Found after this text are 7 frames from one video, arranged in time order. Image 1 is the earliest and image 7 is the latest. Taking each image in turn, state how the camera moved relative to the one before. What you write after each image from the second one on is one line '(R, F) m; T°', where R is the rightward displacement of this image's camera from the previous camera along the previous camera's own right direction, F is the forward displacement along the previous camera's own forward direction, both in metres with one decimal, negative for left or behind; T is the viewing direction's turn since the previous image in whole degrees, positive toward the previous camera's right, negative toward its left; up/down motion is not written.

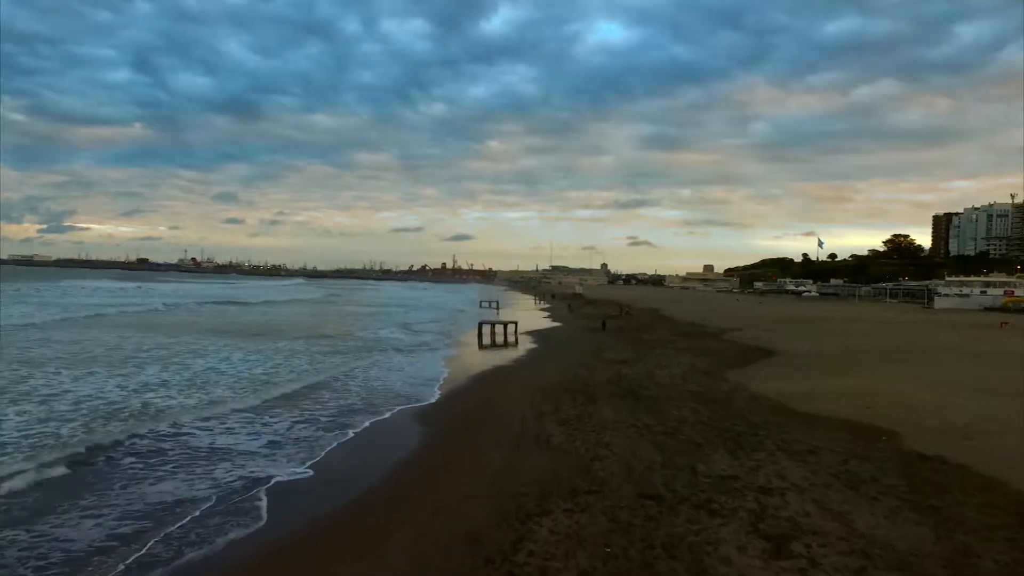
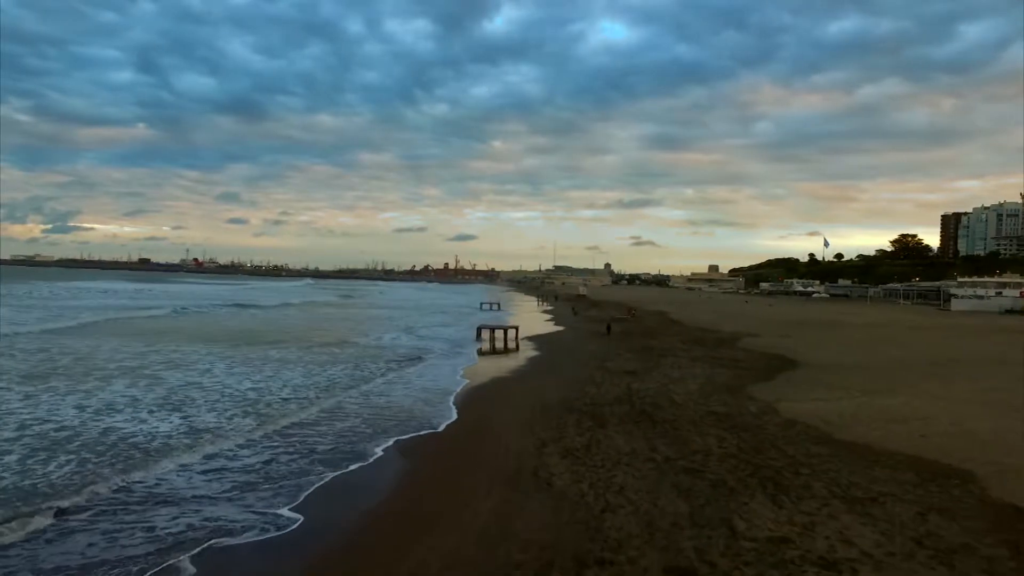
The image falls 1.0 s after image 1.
(+0.1, +1.4) m; 0°
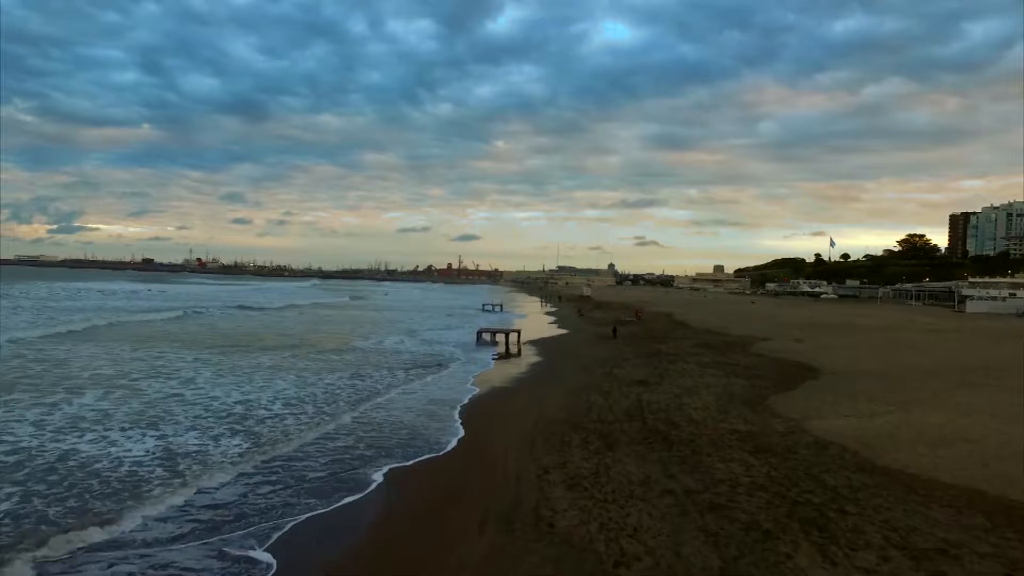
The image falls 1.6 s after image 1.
(+0.1, +1.0) m; 0°
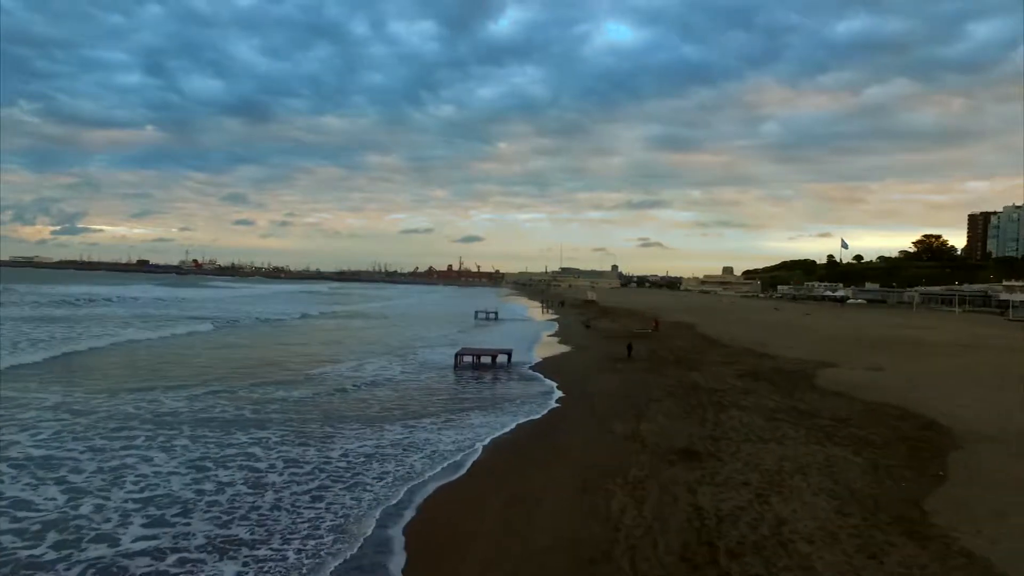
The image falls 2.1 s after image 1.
(+0.3, +4.9) m; 0°
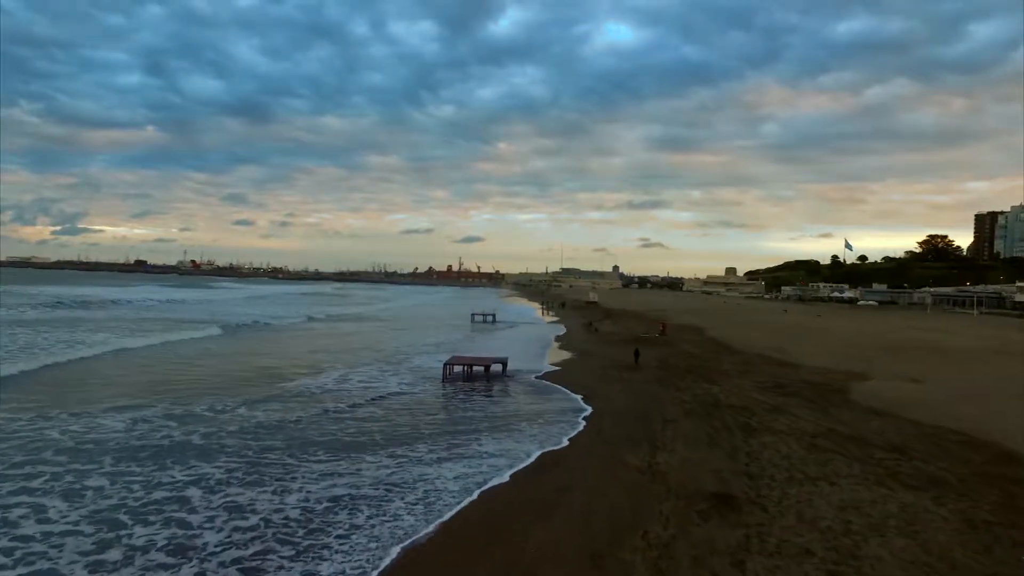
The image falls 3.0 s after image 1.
(+0.1, +1.8) m; 0°
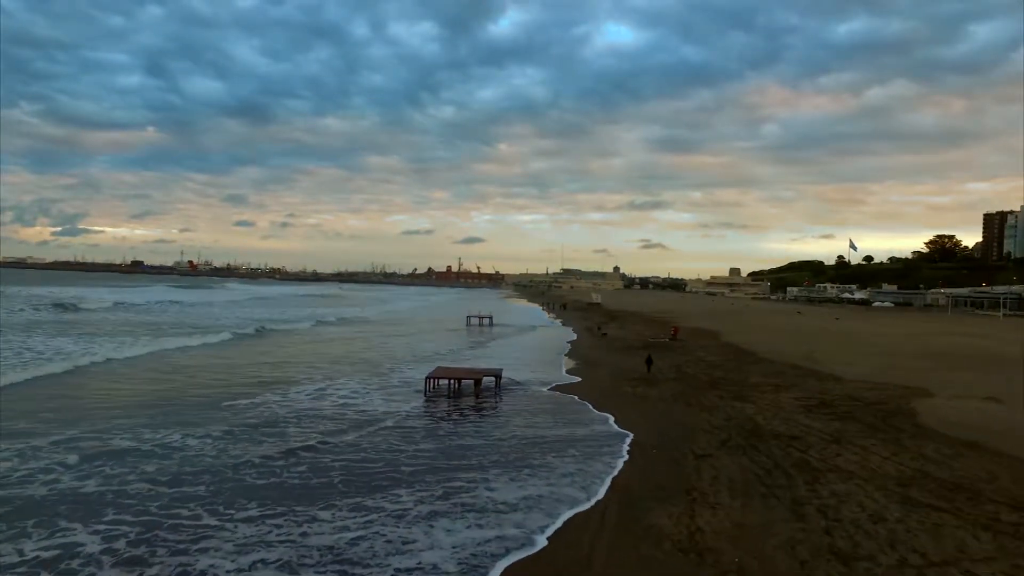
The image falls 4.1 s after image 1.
(+0.1, +2.4) m; 0°
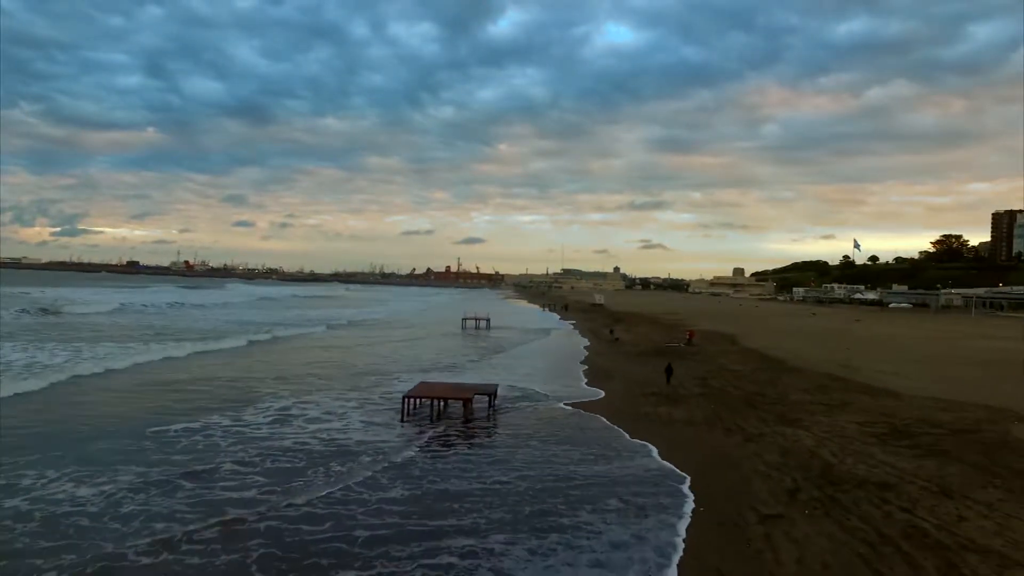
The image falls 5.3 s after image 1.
(0.0, +2.4) m; 0°
